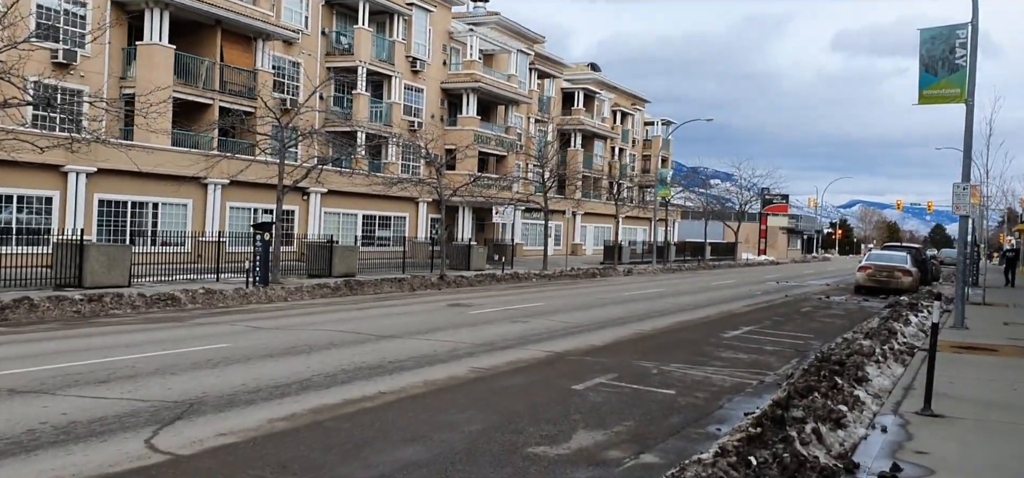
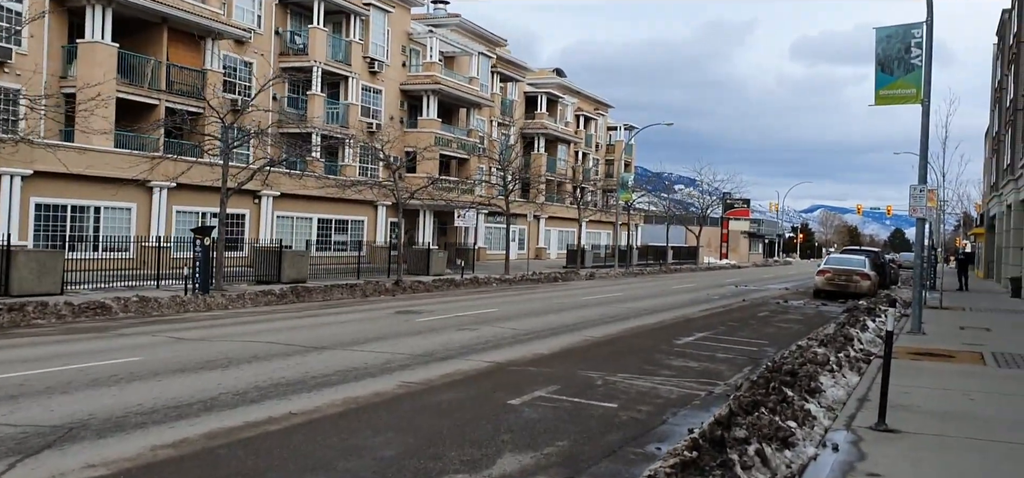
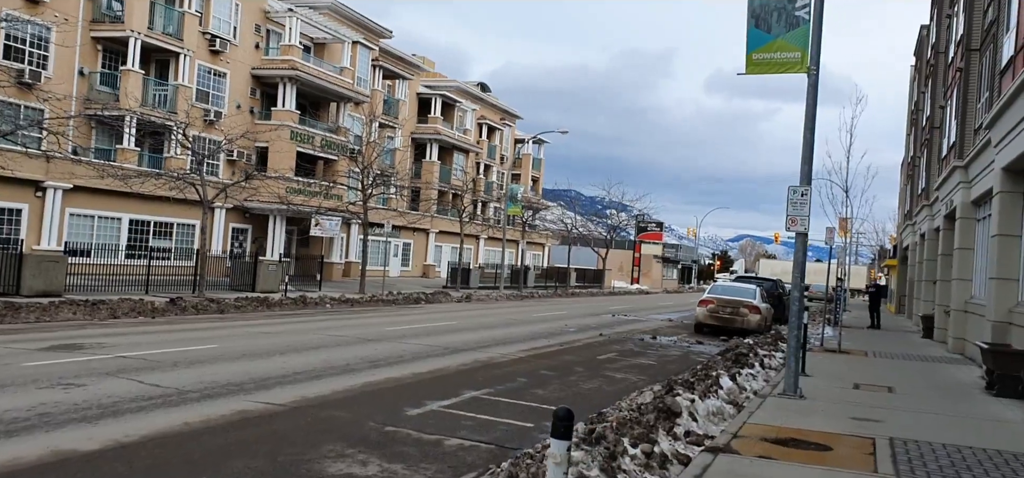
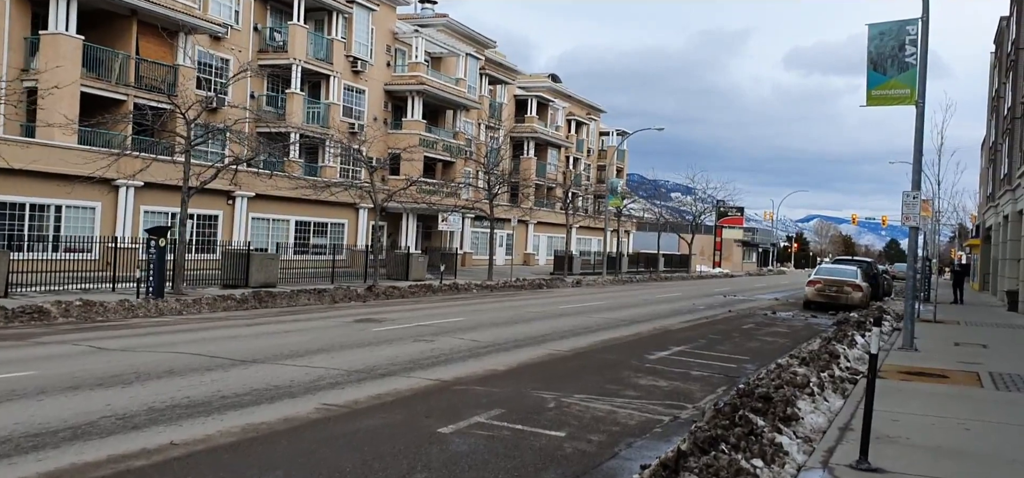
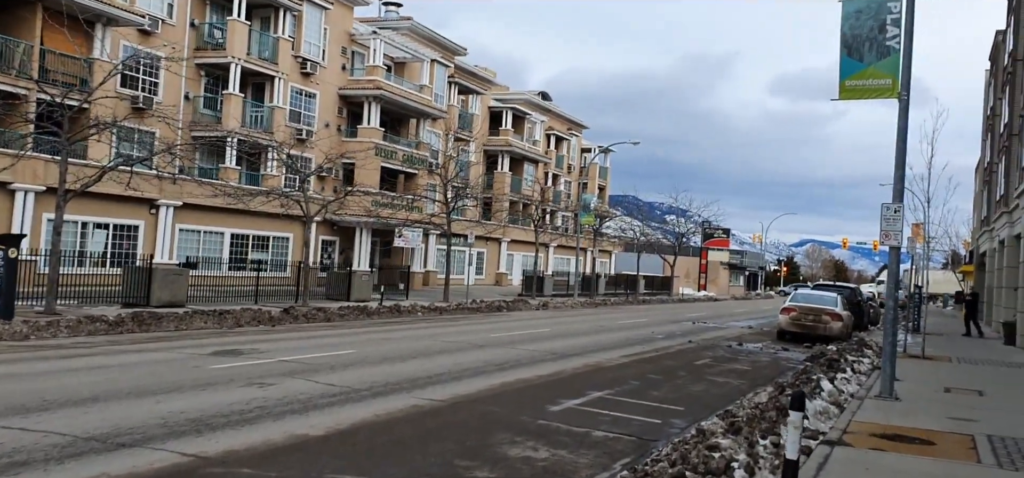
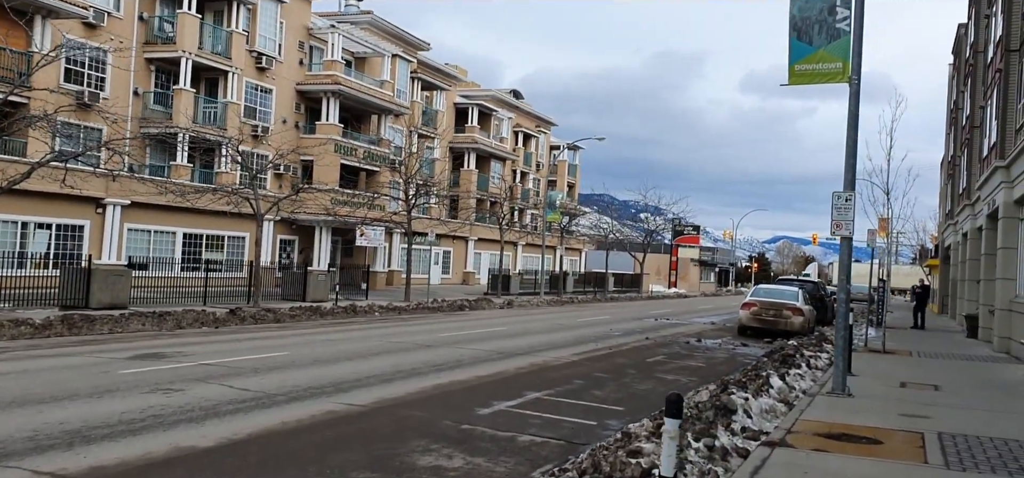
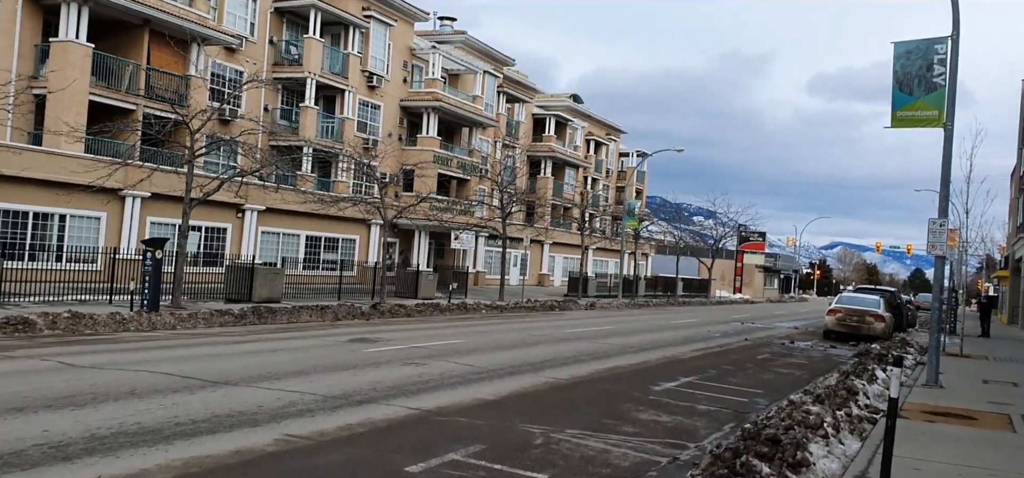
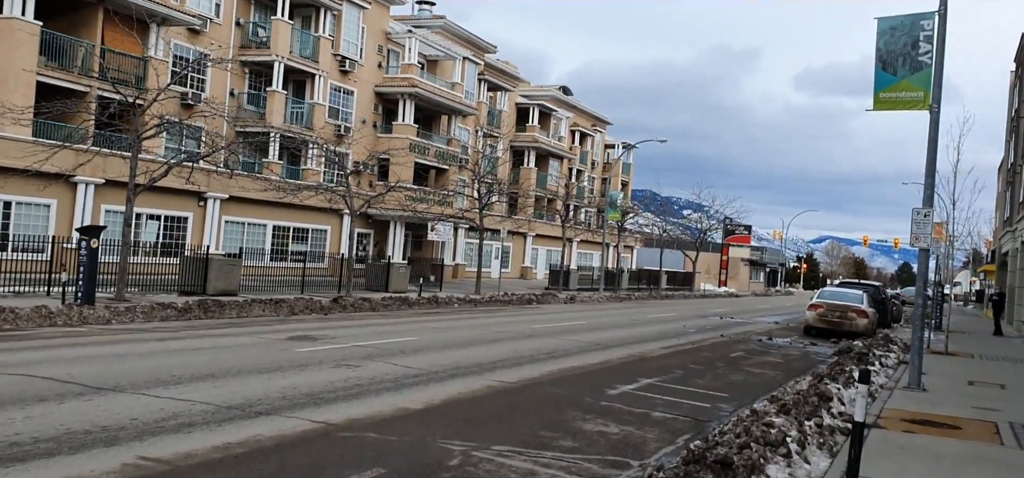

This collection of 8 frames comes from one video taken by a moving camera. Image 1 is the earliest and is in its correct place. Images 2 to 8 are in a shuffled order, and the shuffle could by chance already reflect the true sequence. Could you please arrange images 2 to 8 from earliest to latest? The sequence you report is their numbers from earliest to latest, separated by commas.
2, 4, 7, 8, 5, 6, 3
